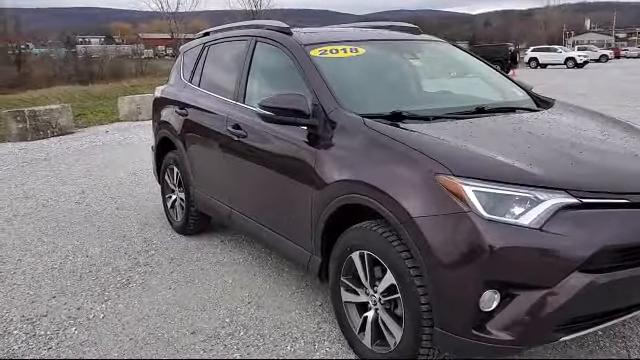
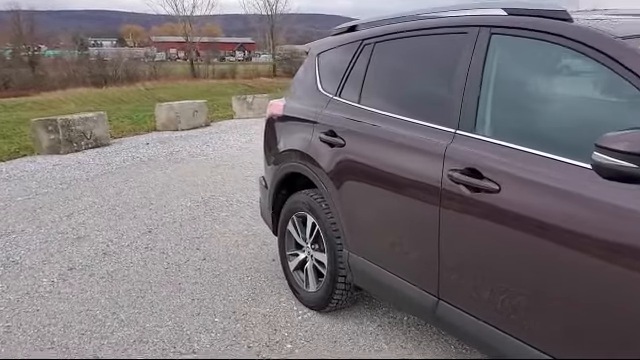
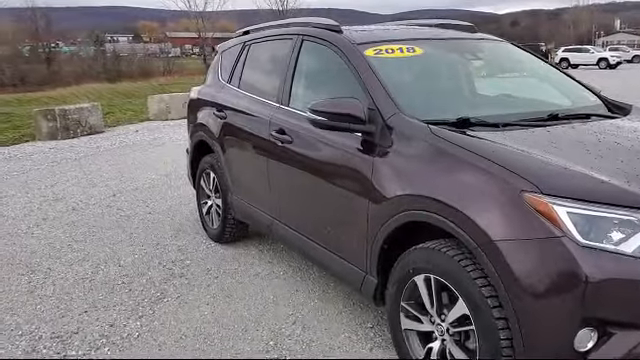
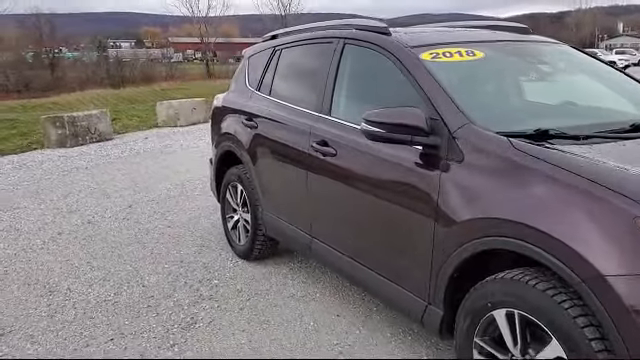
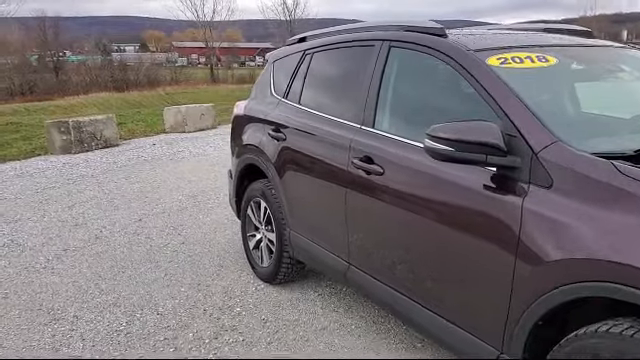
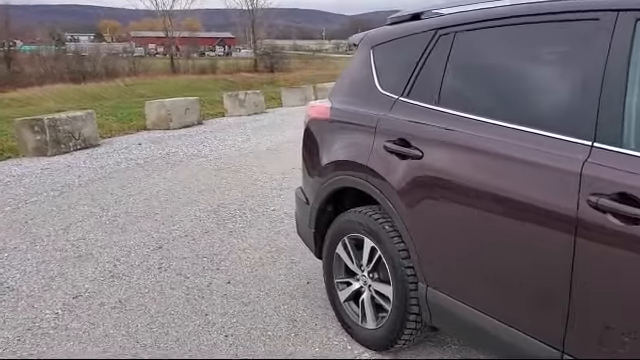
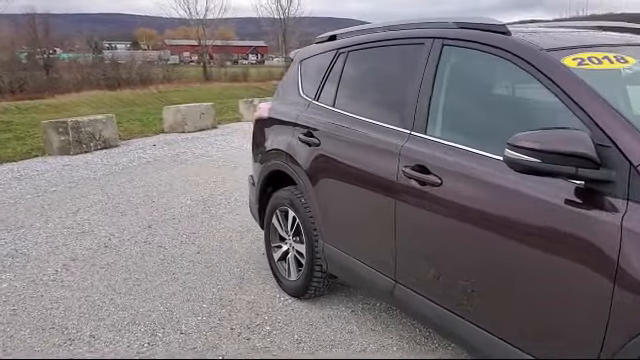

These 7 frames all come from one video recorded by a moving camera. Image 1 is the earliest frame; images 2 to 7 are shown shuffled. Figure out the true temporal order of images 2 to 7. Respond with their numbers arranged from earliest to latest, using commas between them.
3, 4, 5, 7, 2, 6
